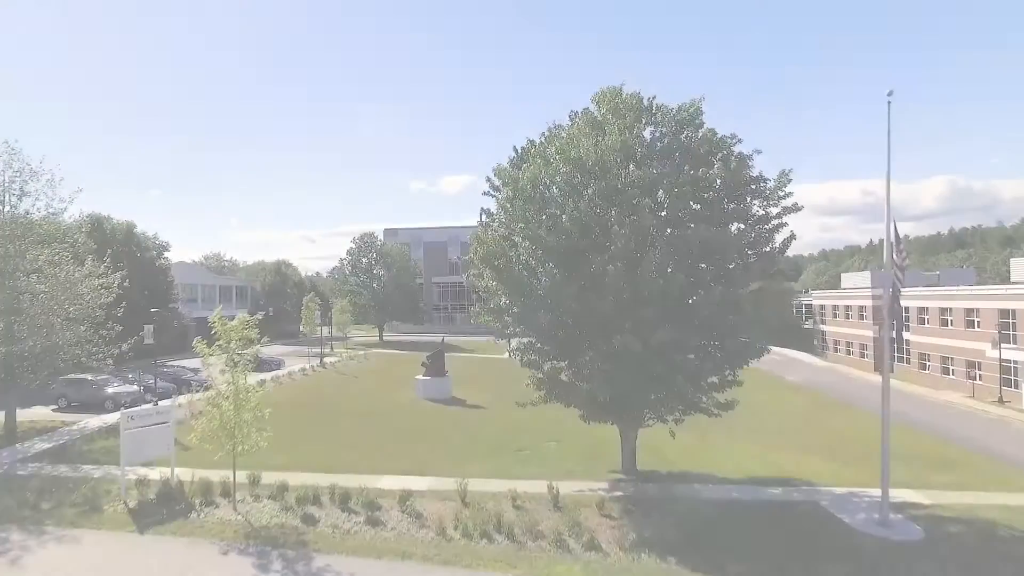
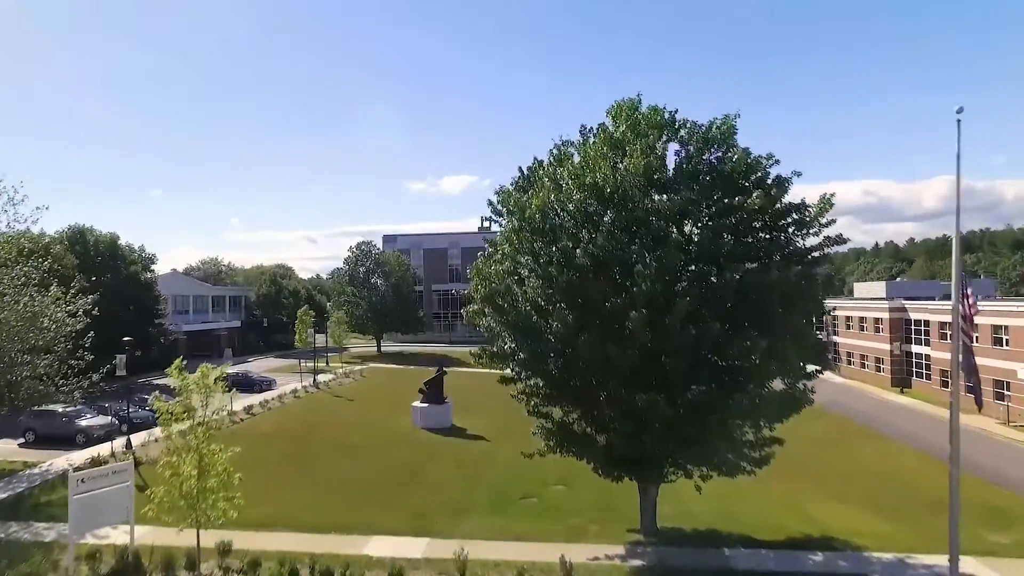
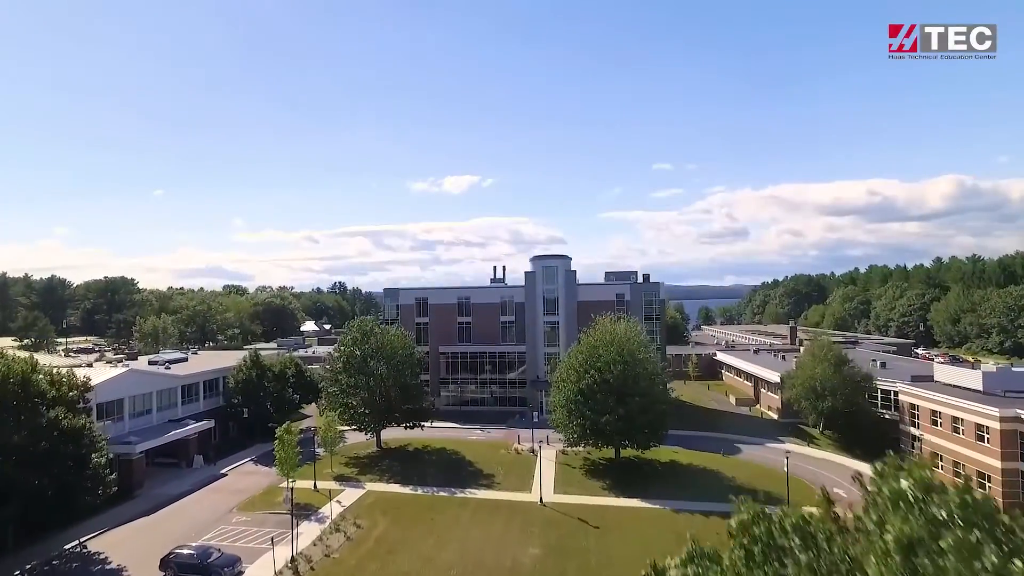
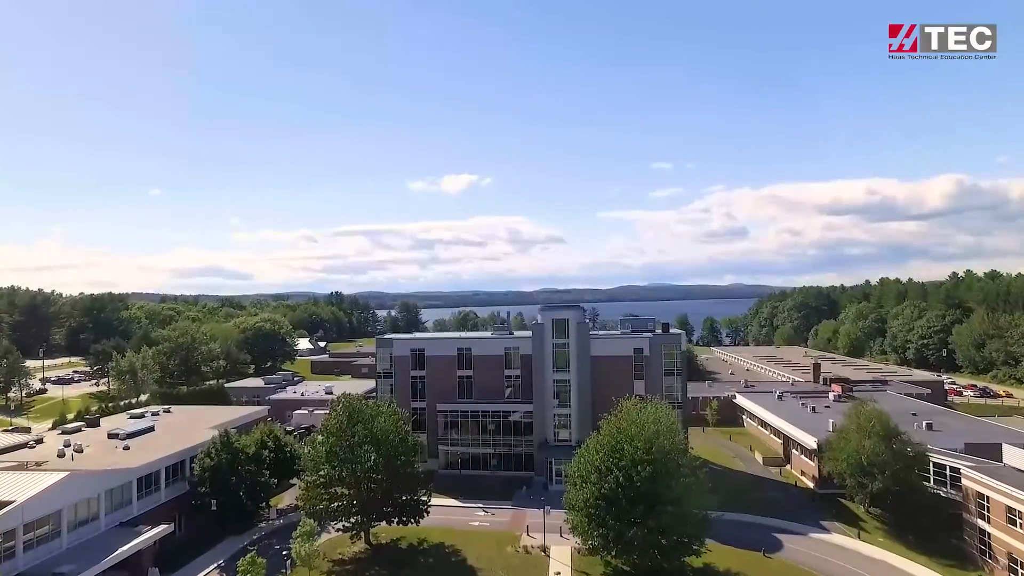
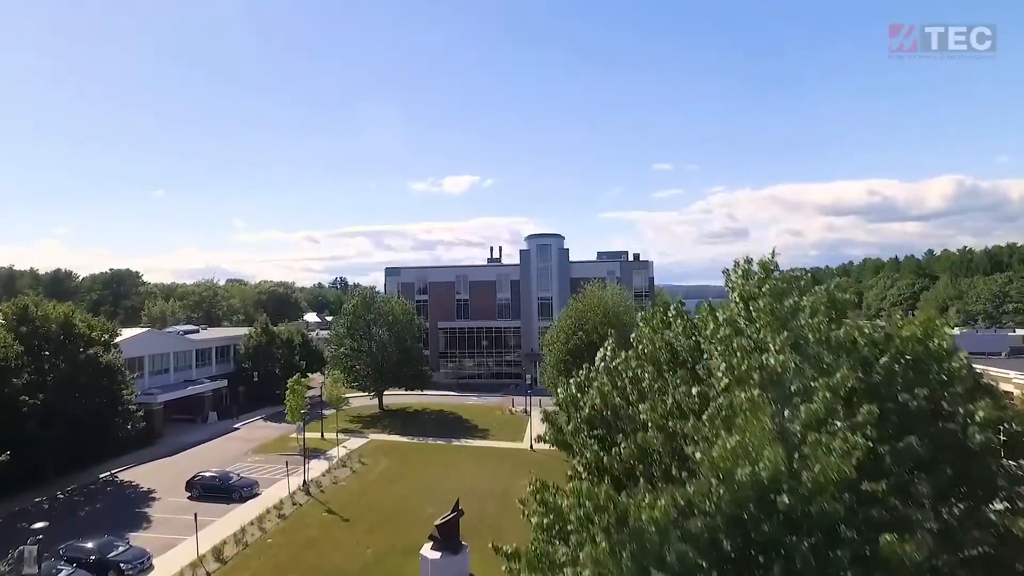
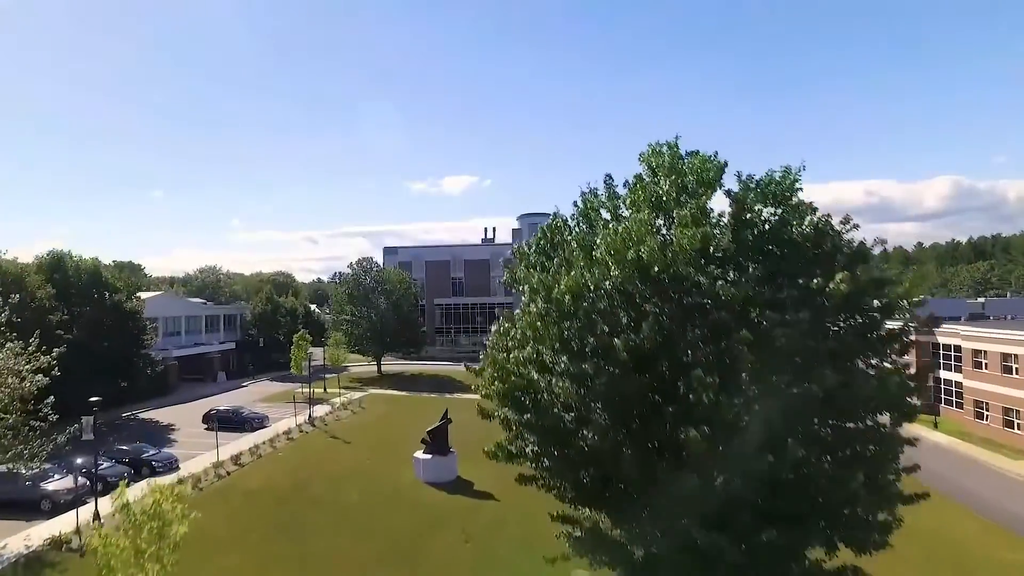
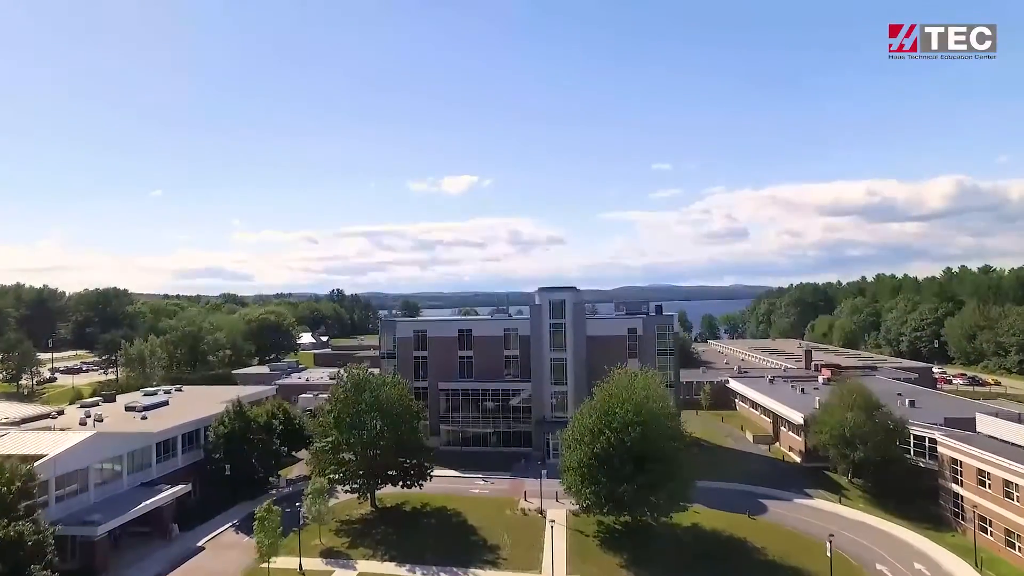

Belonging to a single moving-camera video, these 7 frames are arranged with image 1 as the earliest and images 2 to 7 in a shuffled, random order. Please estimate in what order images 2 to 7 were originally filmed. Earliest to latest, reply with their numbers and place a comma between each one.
2, 6, 5, 3, 7, 4
